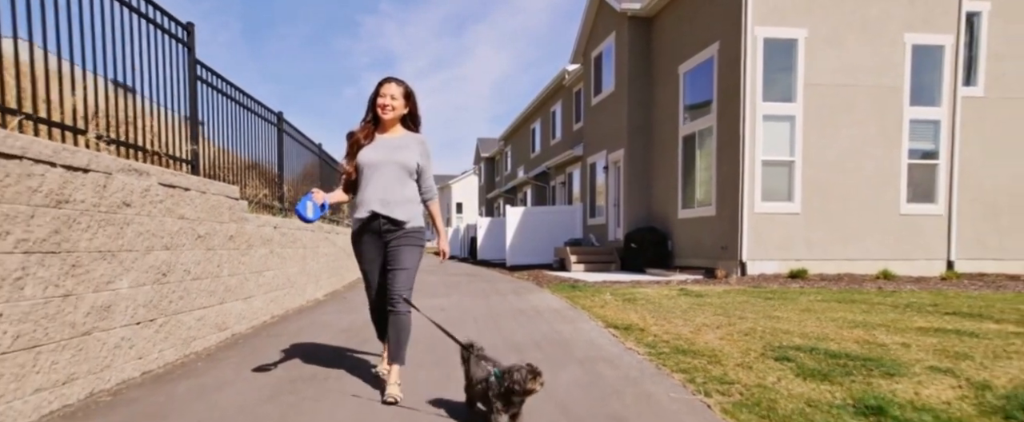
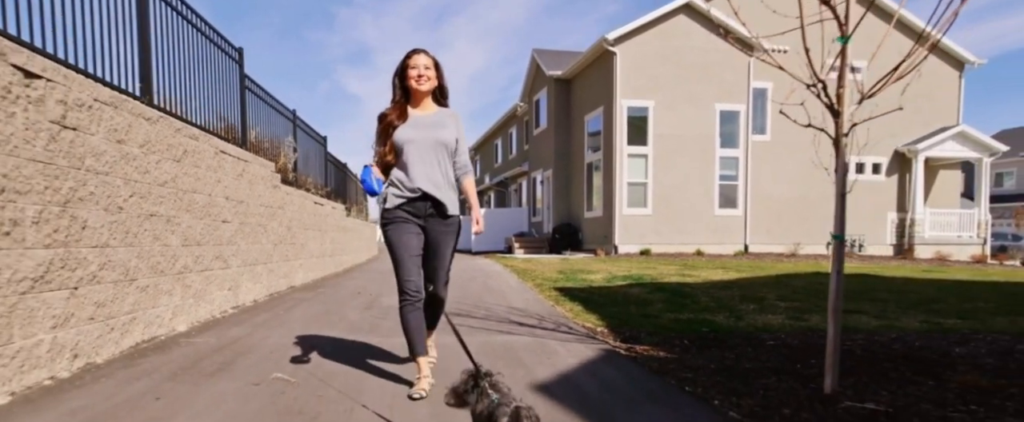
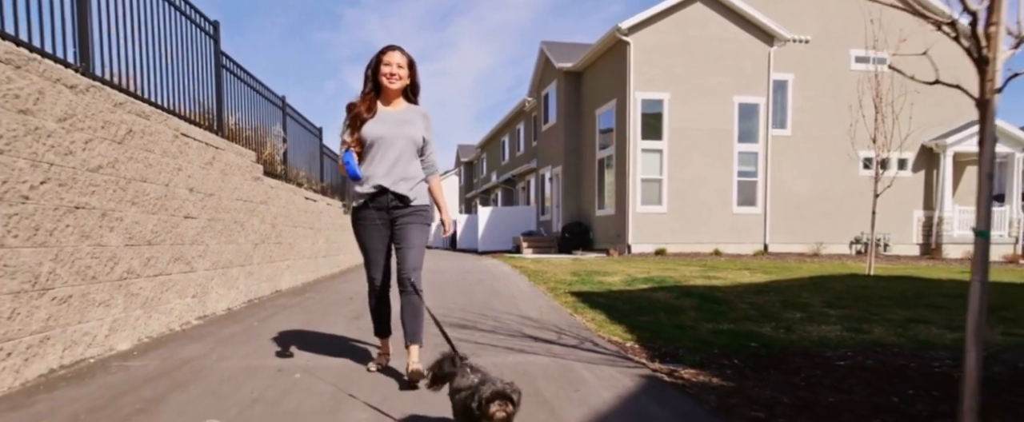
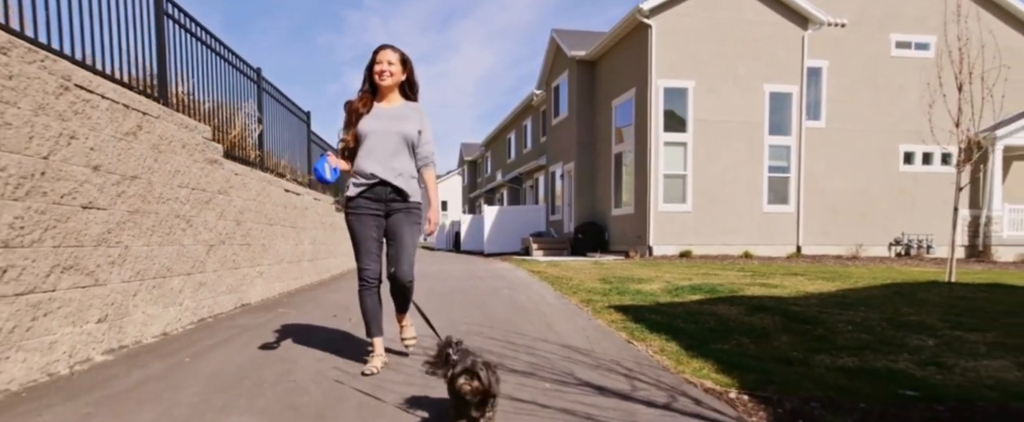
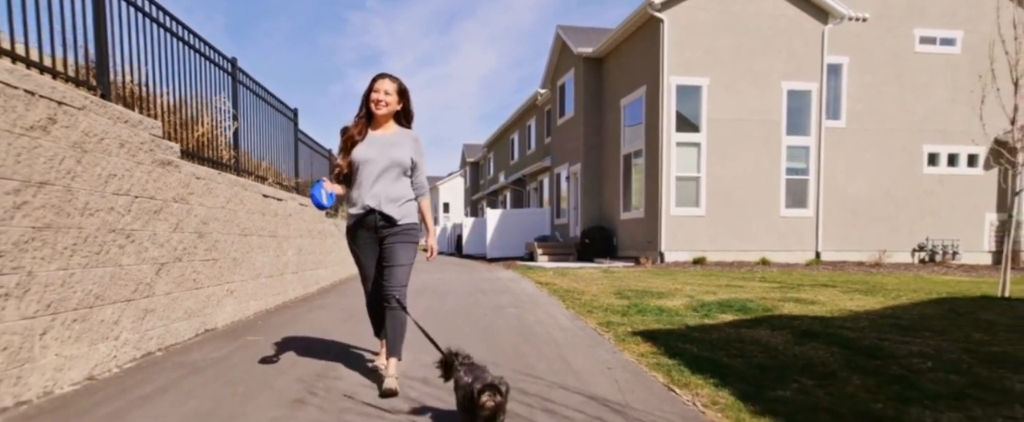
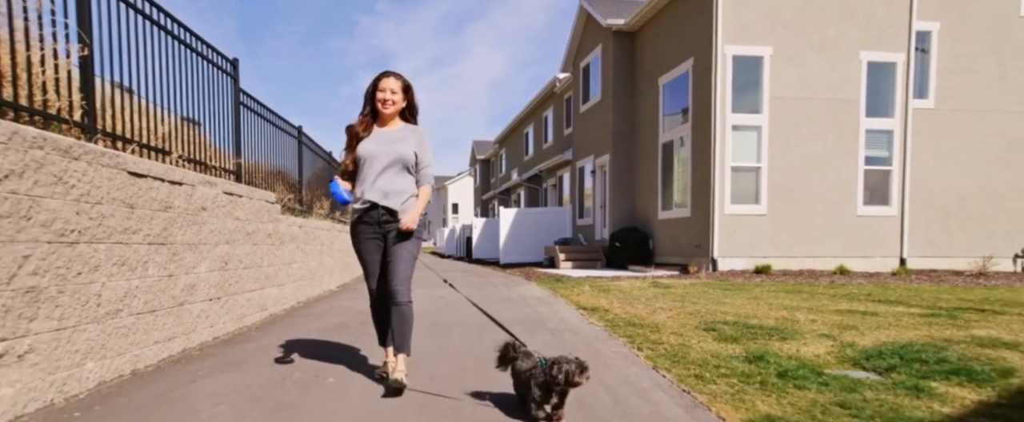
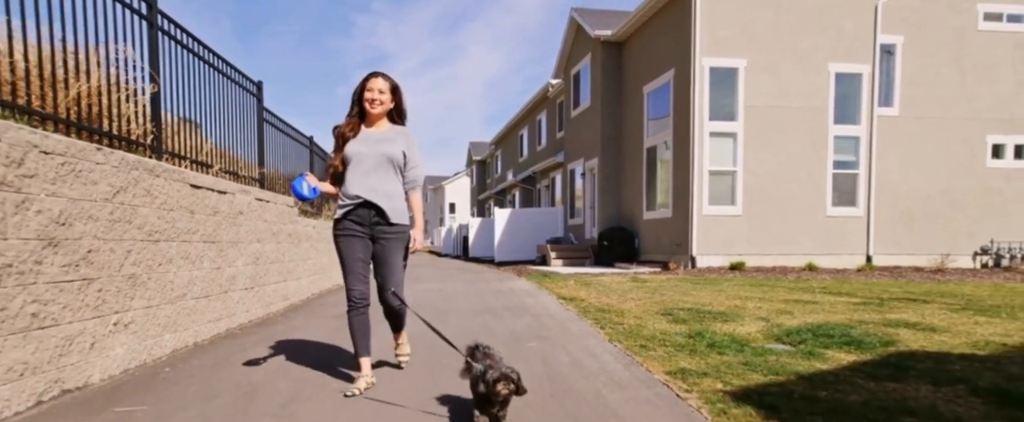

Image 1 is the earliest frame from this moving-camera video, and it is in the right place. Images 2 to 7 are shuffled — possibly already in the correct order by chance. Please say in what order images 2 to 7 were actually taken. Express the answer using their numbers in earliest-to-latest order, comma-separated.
6, 7, 5, 4, 3, 2
